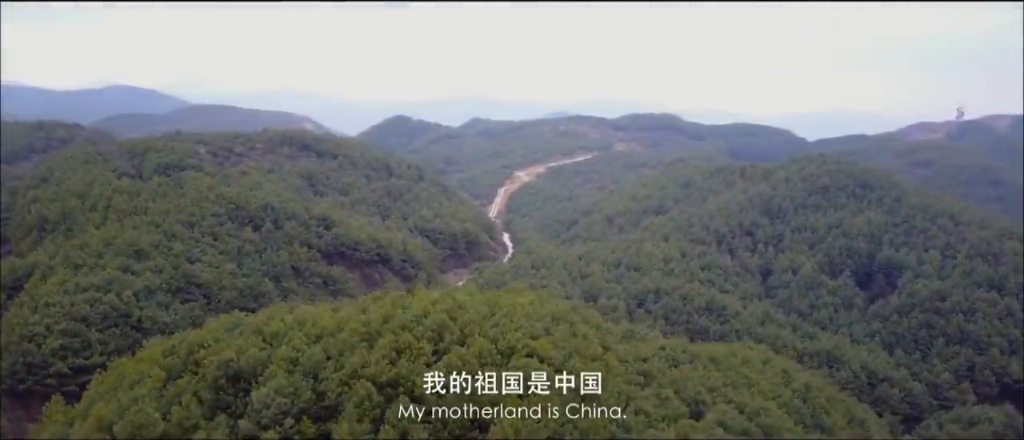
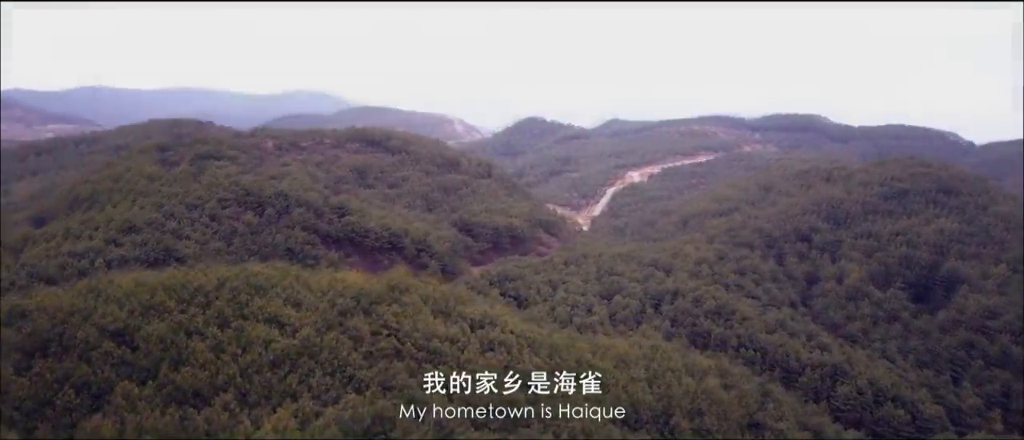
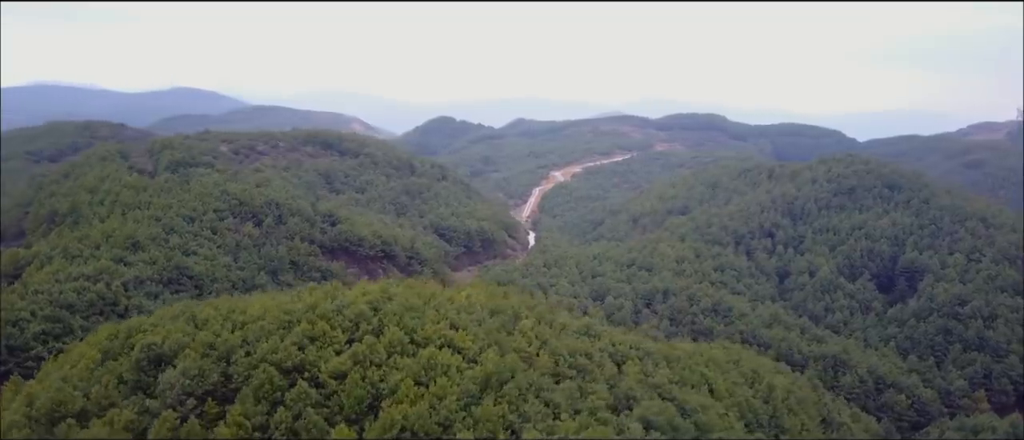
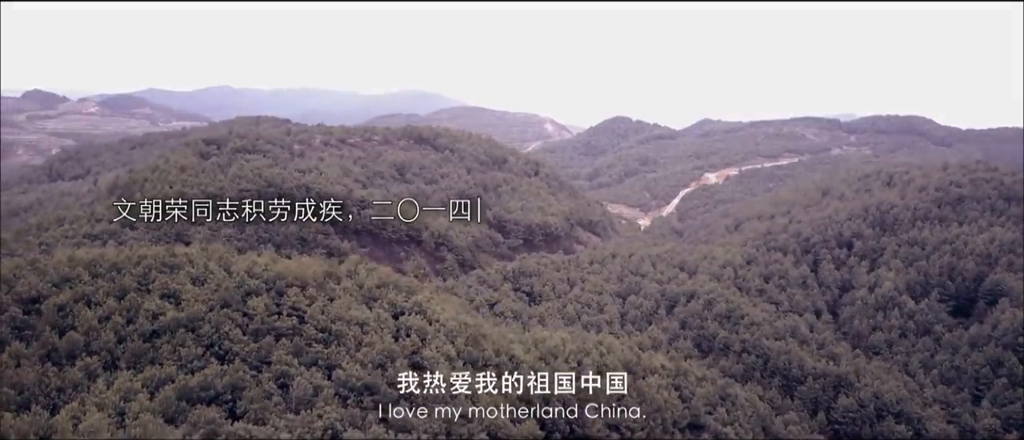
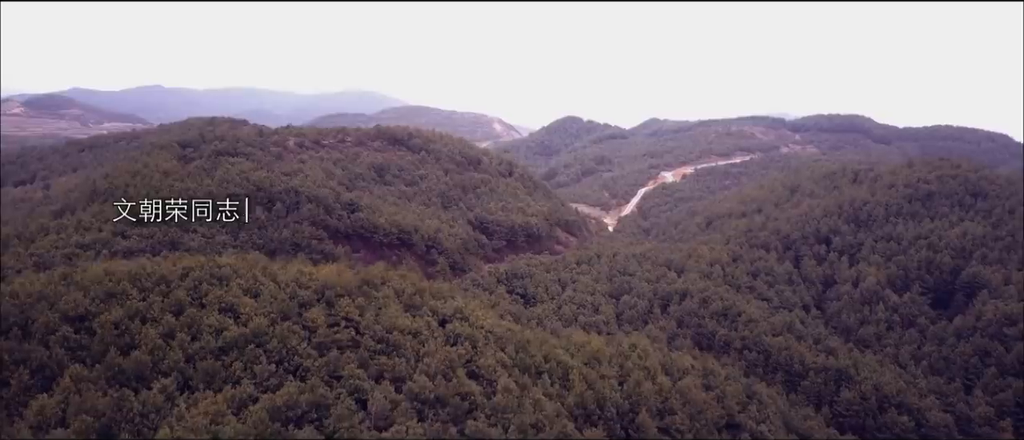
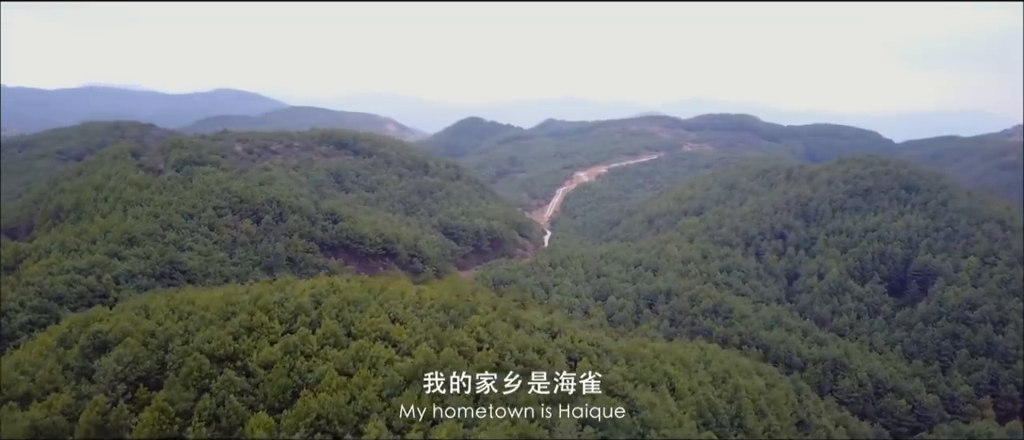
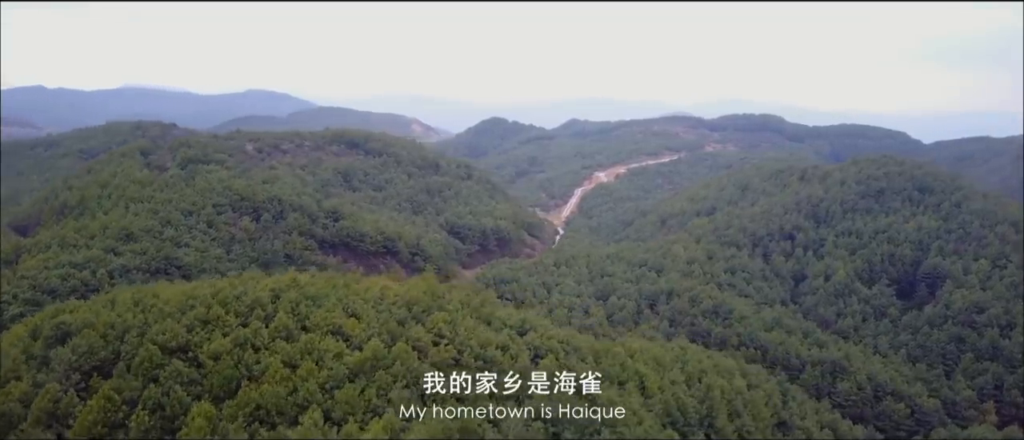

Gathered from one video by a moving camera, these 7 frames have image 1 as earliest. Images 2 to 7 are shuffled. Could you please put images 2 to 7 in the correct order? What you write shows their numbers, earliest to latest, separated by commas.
3, 6, 7, 2, 5, 4
